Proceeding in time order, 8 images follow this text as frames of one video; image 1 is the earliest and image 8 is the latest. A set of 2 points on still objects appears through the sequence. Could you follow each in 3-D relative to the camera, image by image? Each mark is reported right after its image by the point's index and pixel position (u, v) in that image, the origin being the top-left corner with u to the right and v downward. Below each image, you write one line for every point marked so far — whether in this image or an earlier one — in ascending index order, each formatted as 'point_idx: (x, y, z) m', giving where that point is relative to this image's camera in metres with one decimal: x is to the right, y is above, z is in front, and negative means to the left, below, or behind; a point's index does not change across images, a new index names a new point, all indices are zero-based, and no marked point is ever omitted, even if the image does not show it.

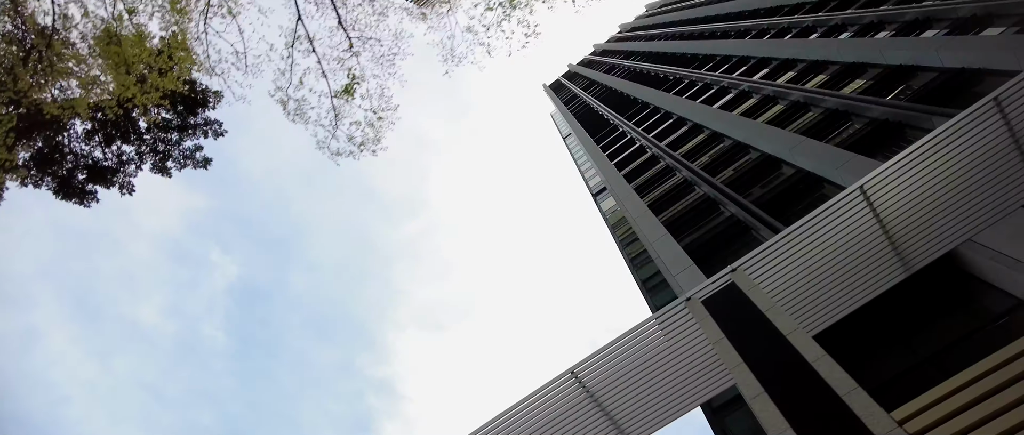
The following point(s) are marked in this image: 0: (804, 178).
0: (+10.0, +1.3, +17.7) m
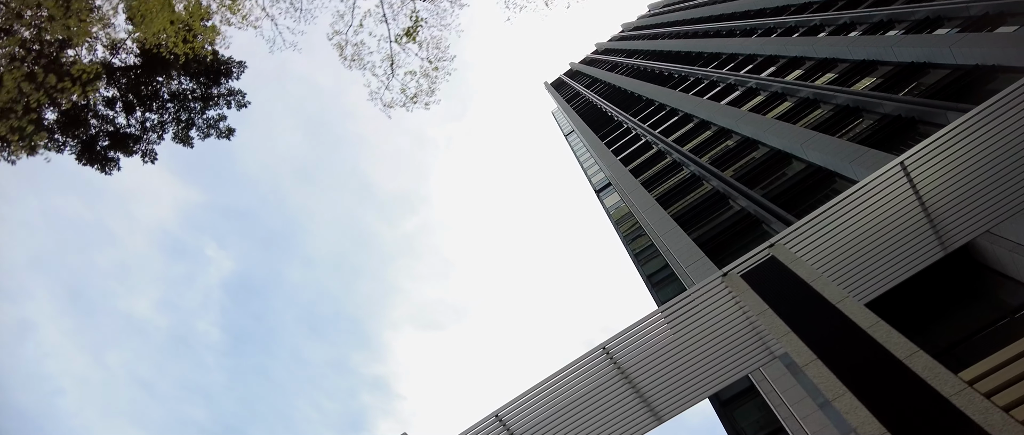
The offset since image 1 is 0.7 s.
0: (+10.3, +1.5, +17.6) m
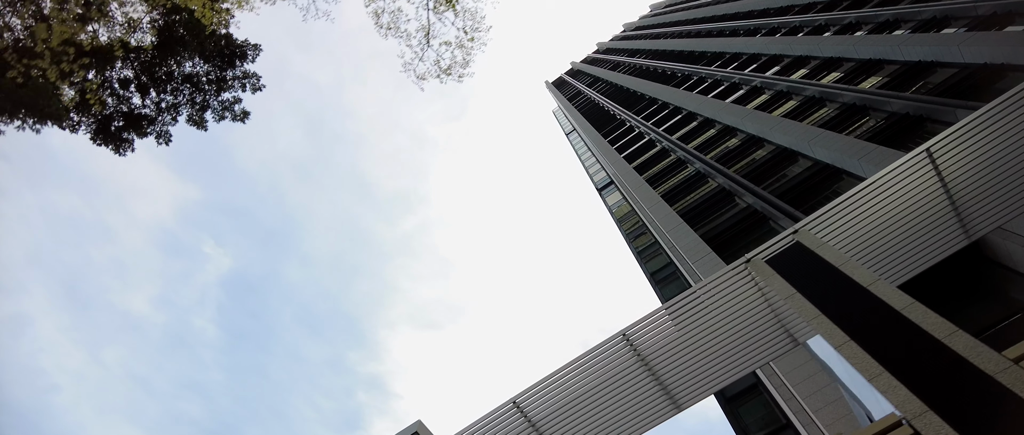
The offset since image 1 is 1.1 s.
0: (+10.6, +1.6, +17.6) m
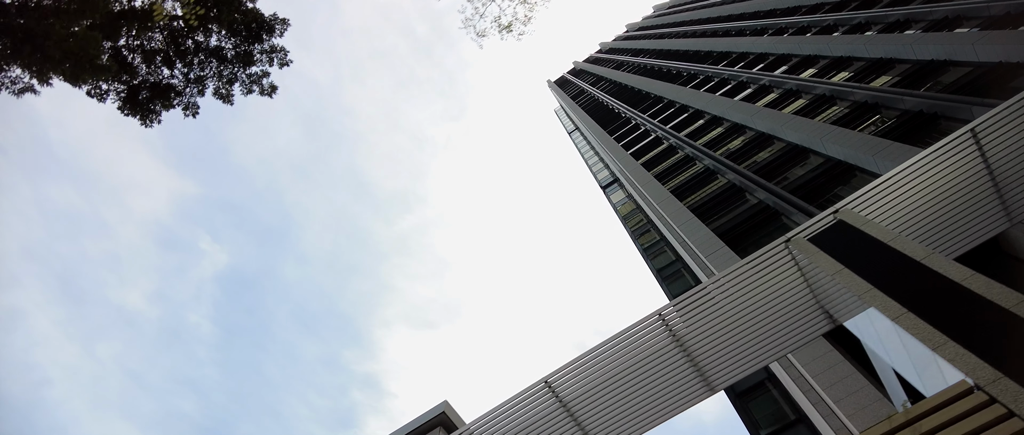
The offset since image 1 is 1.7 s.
0: (+11.0, +1.7, +17.6) m
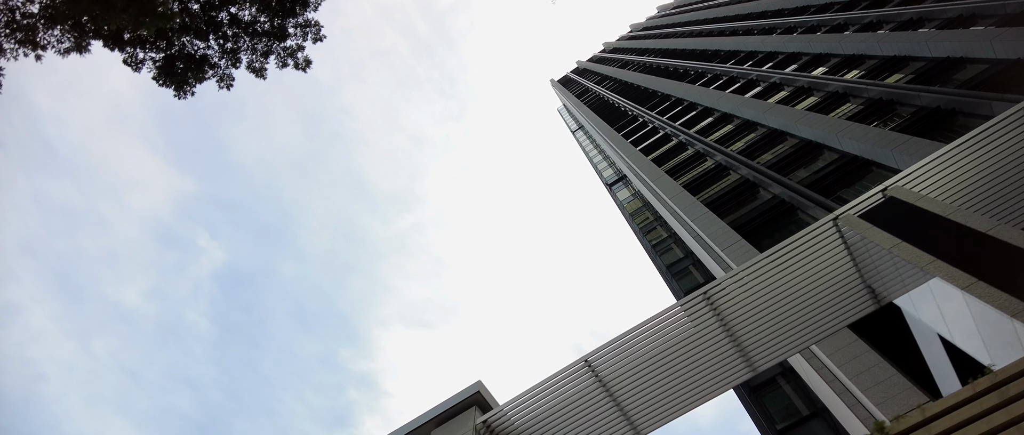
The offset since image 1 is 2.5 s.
0: (+11.5, +1.9, +17.5) m
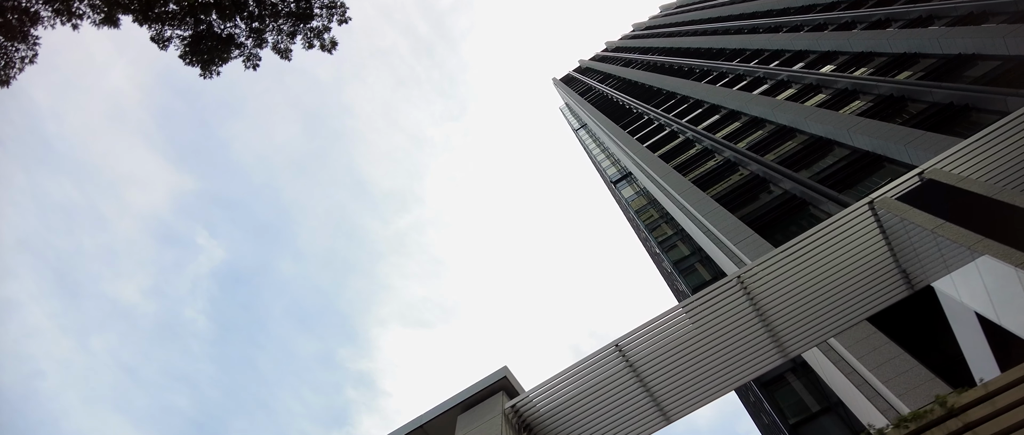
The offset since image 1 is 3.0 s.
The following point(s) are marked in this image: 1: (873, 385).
0: (+11.8, +2.0, +17.4) m
1: (+6.8, -3.2, +9.7) m
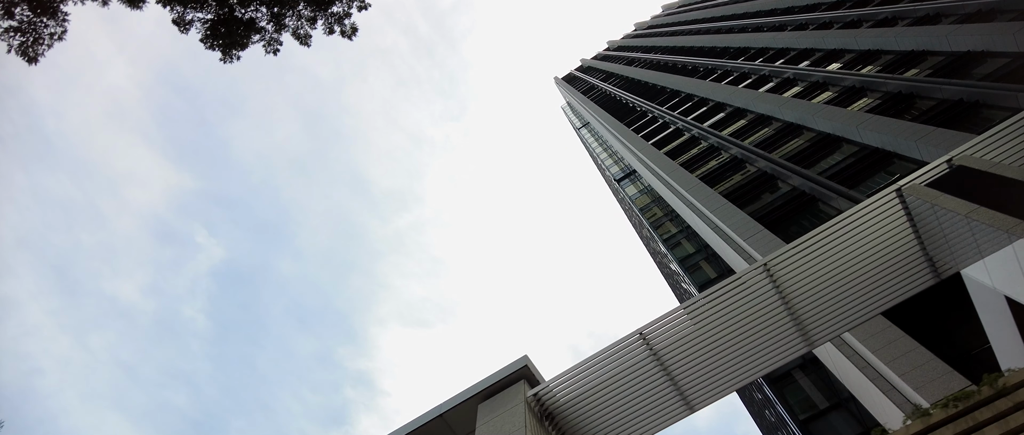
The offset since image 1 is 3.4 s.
0: (+12.1, +2.1, +17.4) m
1: (+7.1, -3.0, +9.7) m
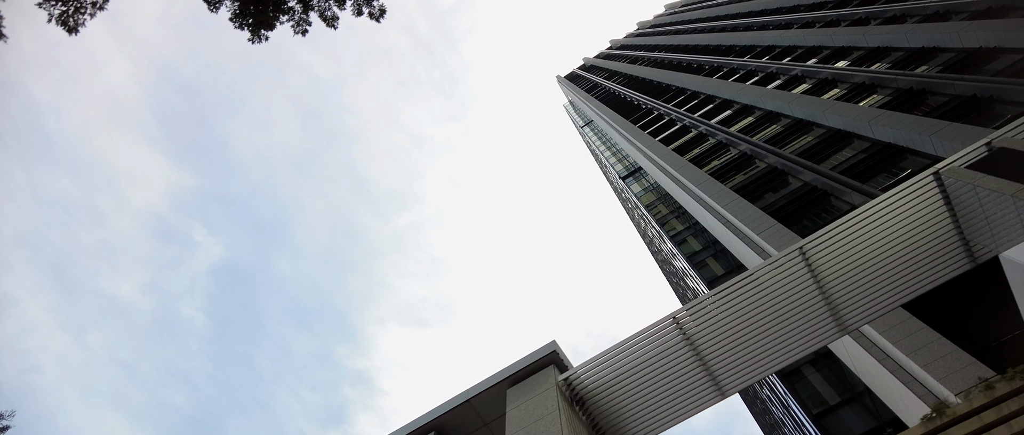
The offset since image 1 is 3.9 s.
0: (+12.5, +2.3, +17.3) m
1: (+7.4, -2.9, +9.6) m
